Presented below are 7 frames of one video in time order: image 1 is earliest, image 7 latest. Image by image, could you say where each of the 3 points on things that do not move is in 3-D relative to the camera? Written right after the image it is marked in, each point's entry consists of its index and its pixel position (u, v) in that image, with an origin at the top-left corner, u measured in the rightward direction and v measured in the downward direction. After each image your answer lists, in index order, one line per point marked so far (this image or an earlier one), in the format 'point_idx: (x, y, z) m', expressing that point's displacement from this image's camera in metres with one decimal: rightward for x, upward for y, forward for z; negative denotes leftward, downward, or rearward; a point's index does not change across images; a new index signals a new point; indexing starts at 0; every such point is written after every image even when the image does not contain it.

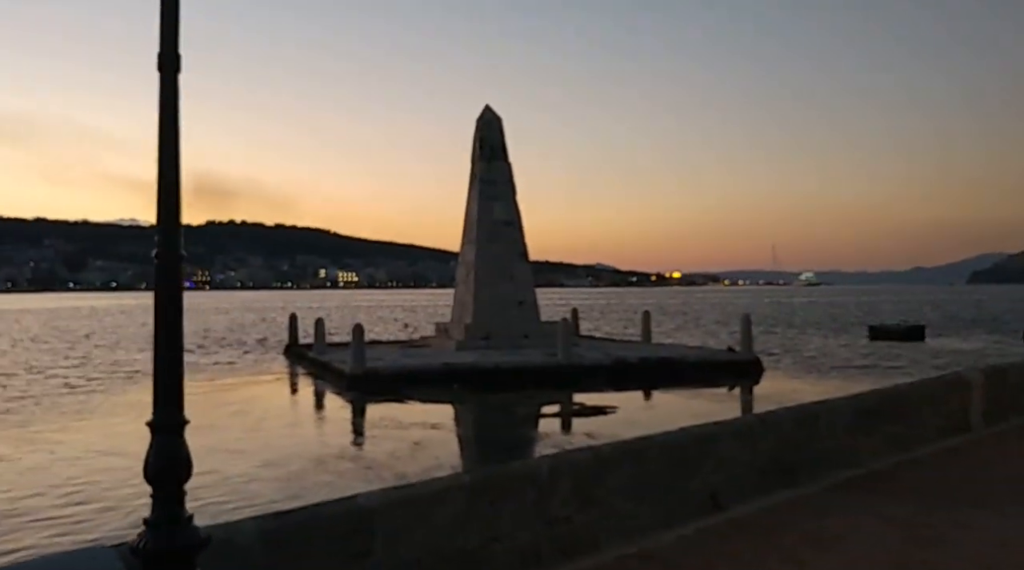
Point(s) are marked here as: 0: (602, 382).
0: (+2.0, -2.3, +19.8) m
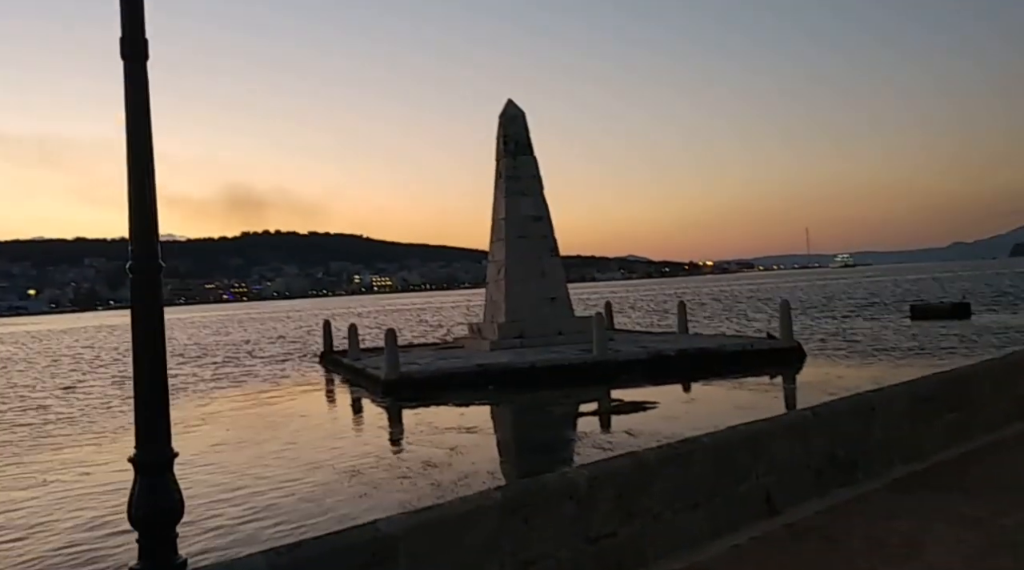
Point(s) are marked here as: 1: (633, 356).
0: (+2.8, -2.1, +19.4) m
1: (+2.8, -1.6, +19.8) m
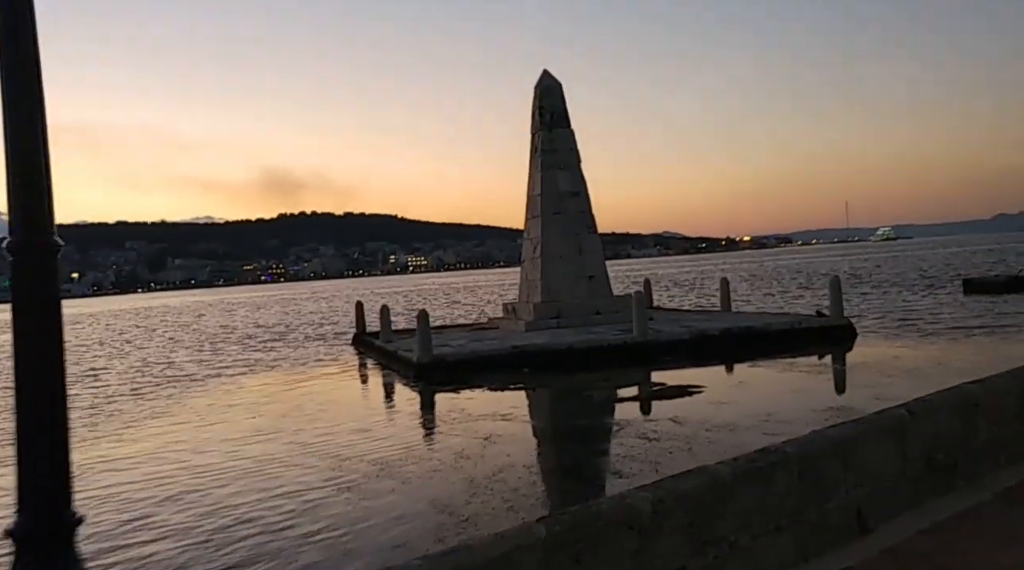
0: (+3.6, -1.6, +18.6) m
1: (+3.6, -1.1, +19.0) m
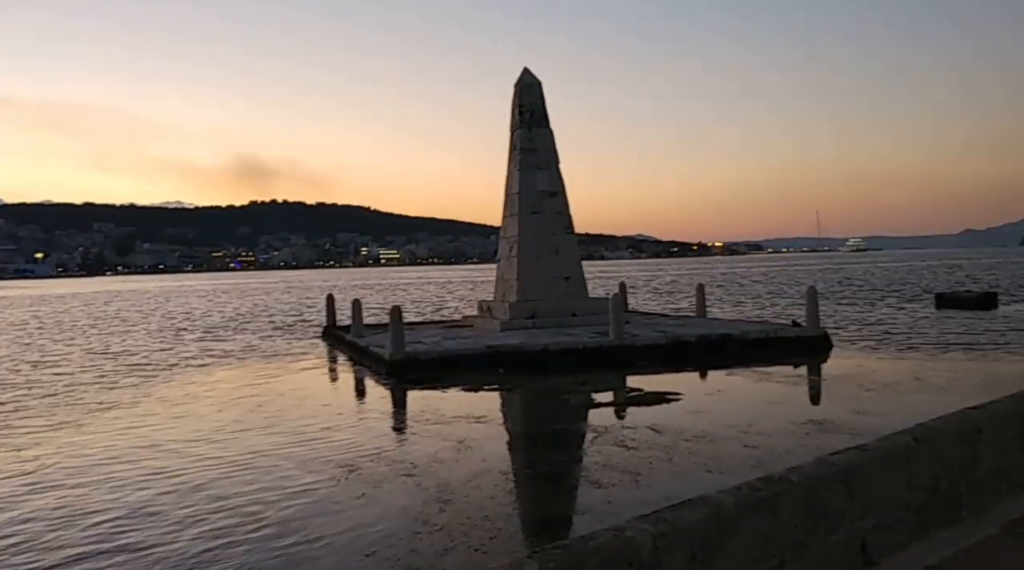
0: (+3.1, -1.7, +18.4) m
1: (+3.0, -1.2, +18.8) m
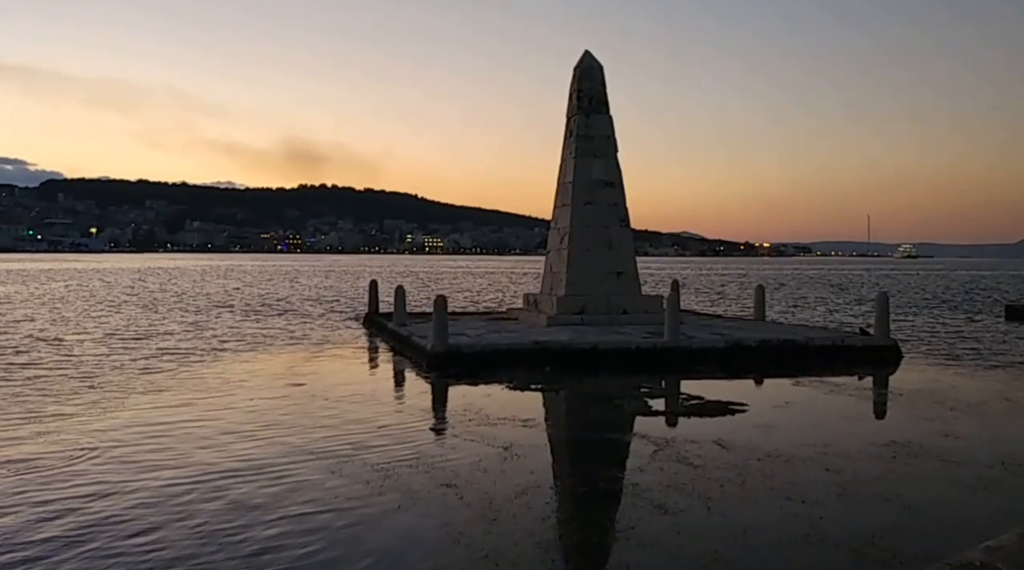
0: (+4.1, -1.7, +17.3) m
1: (+4.0, -1.2, +17.7) m
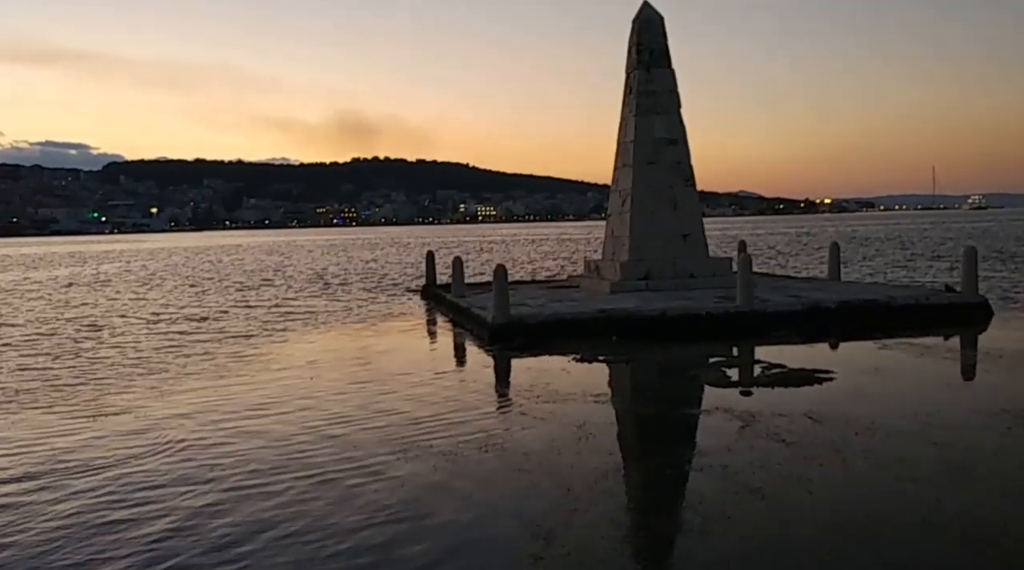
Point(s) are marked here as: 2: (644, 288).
0: (+5.3, -0.9, +16.4) m
1: (+5.3, -0.5, +16.8) m
2: (+3.1, -0.1, +19.8) m
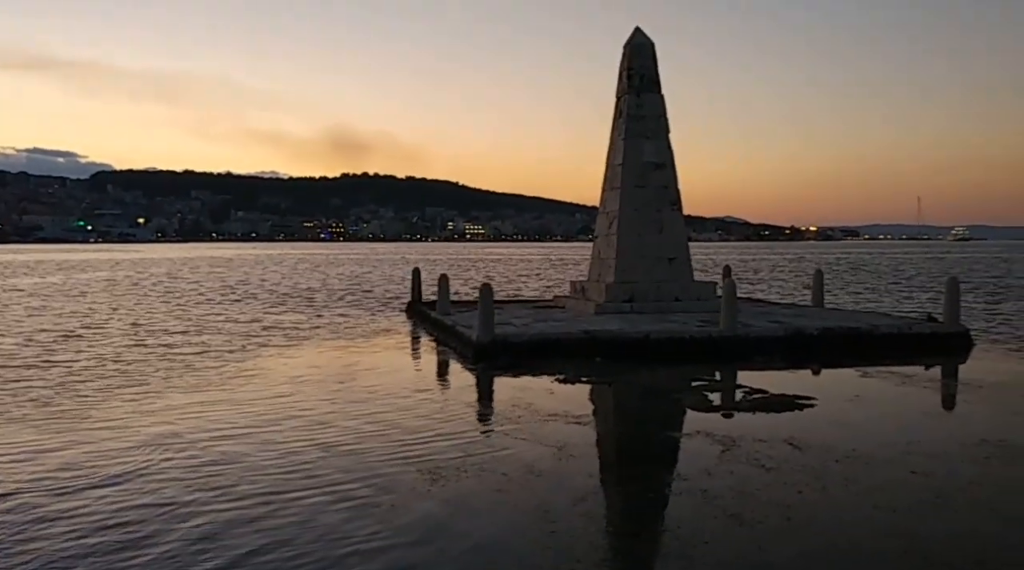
0: (+5.0, -1.4, +16.5) m
1: (+5.0, -1.0, +16.8) m
2: (+2.7, -0.6, +19.9) m
